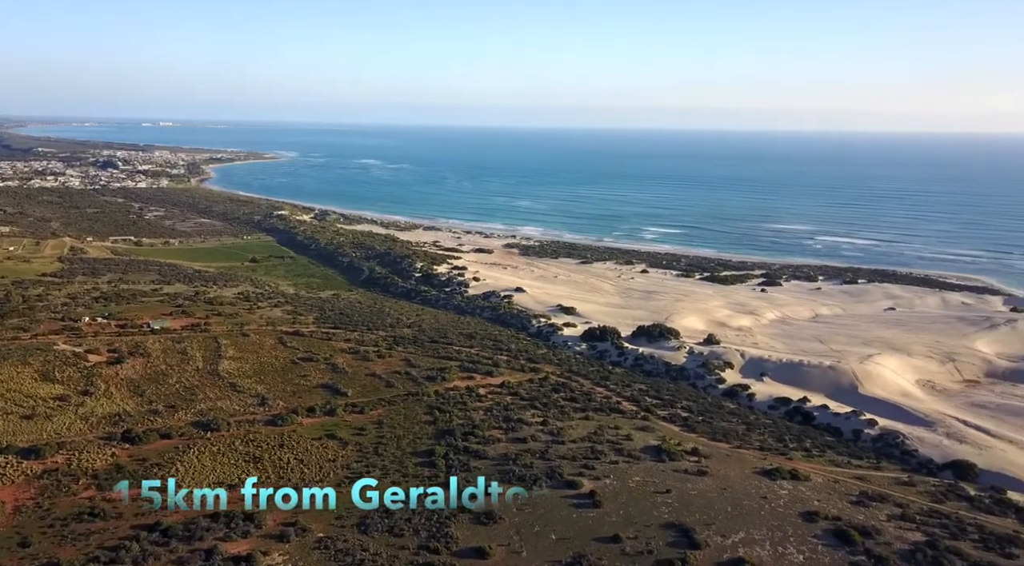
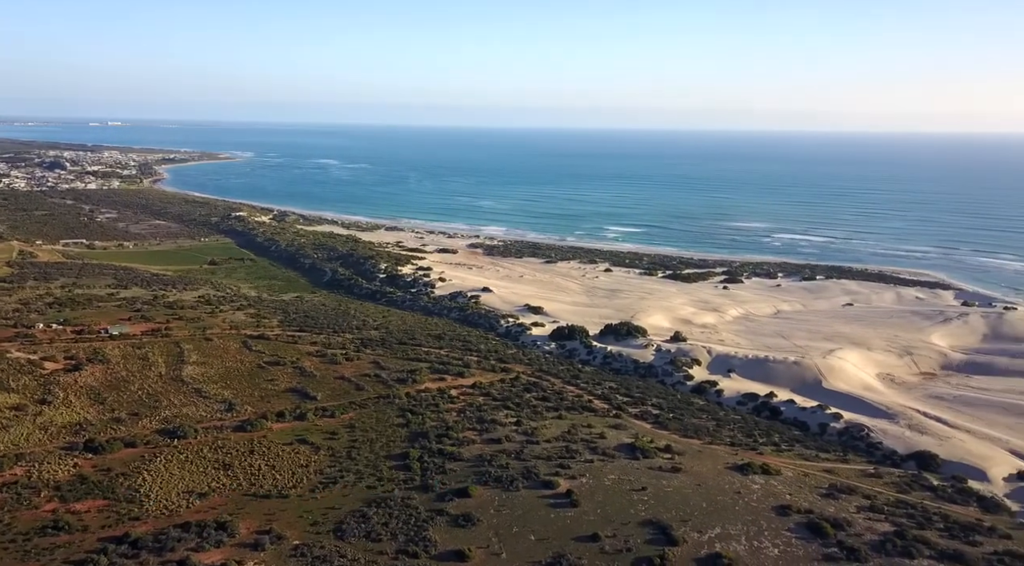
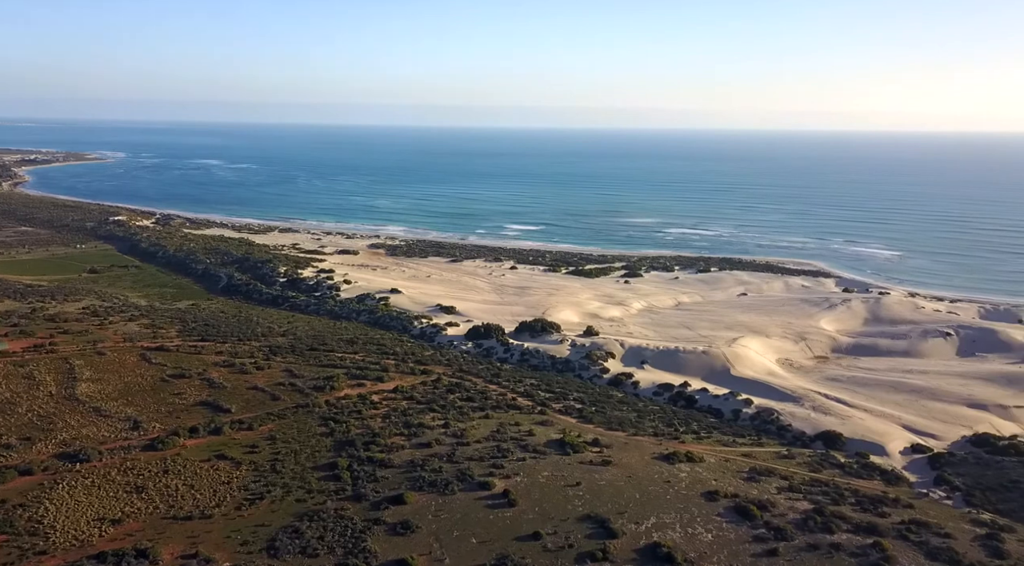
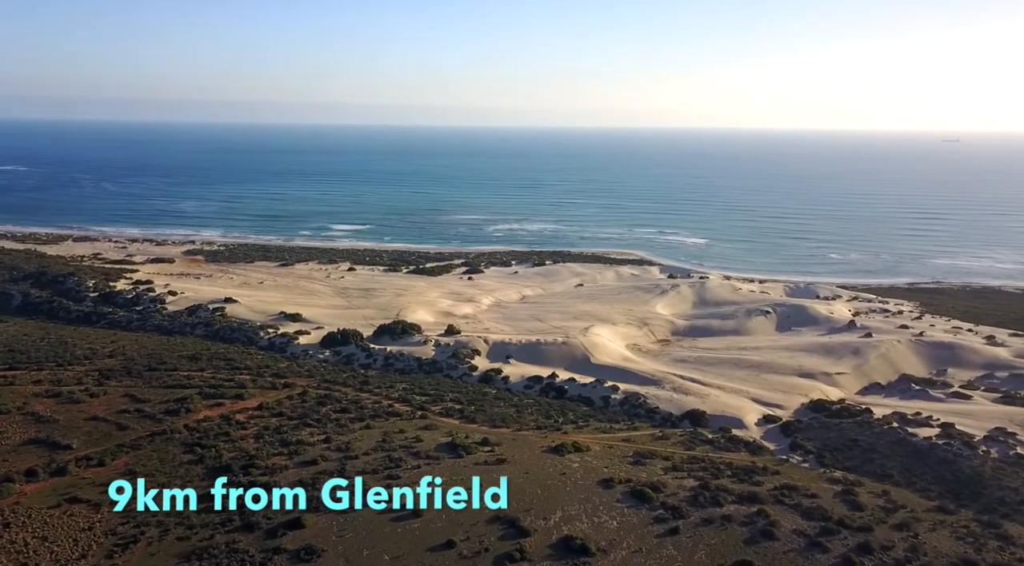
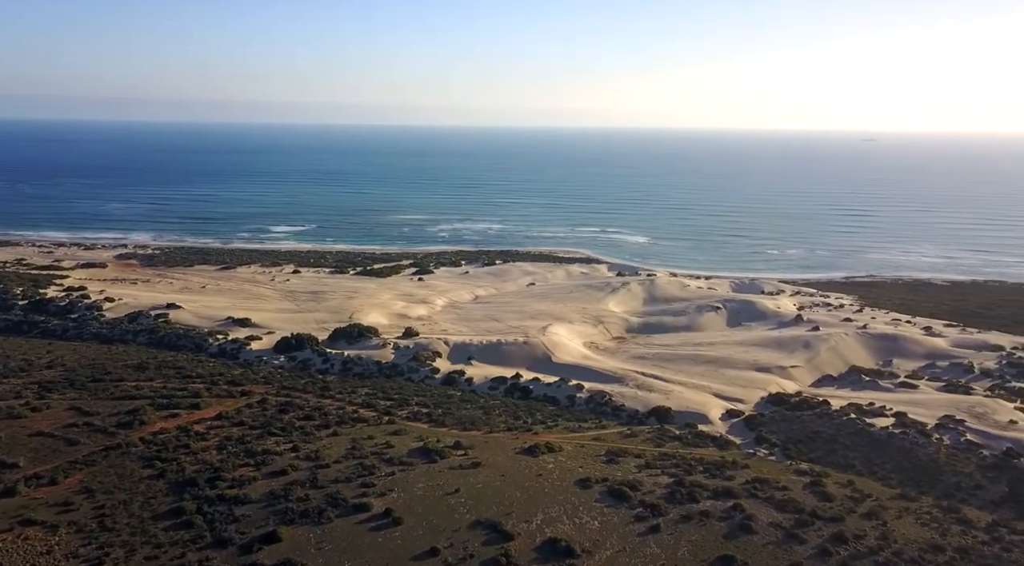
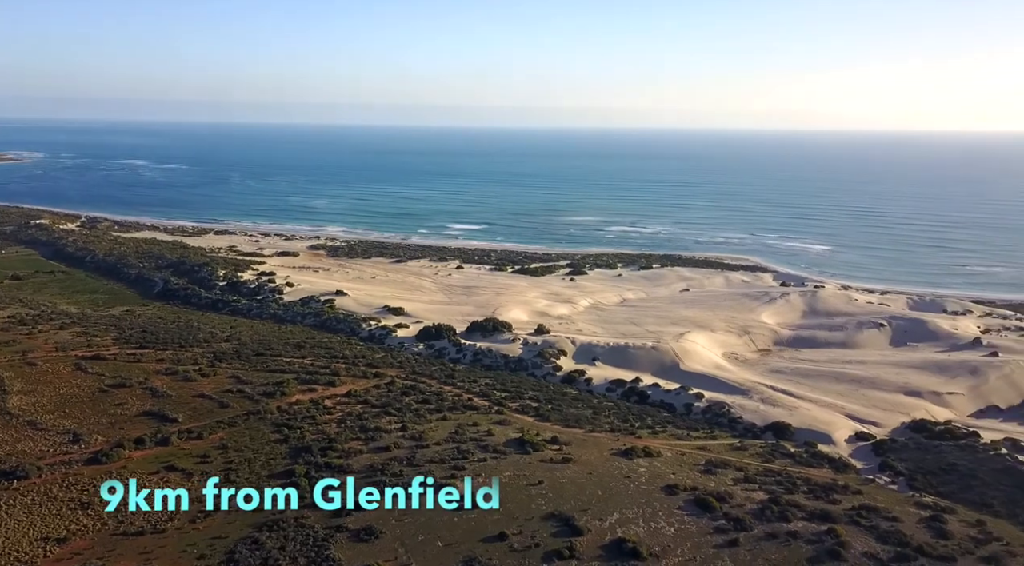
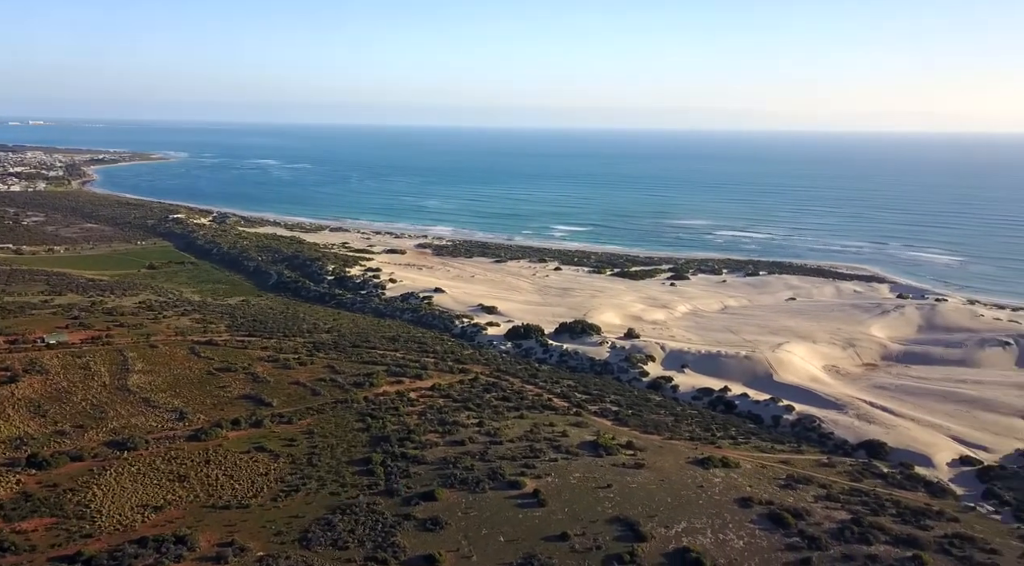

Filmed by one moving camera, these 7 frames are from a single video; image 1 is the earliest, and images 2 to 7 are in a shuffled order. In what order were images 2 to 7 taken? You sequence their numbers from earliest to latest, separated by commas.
2, 7, 3, 6, 4, 5
